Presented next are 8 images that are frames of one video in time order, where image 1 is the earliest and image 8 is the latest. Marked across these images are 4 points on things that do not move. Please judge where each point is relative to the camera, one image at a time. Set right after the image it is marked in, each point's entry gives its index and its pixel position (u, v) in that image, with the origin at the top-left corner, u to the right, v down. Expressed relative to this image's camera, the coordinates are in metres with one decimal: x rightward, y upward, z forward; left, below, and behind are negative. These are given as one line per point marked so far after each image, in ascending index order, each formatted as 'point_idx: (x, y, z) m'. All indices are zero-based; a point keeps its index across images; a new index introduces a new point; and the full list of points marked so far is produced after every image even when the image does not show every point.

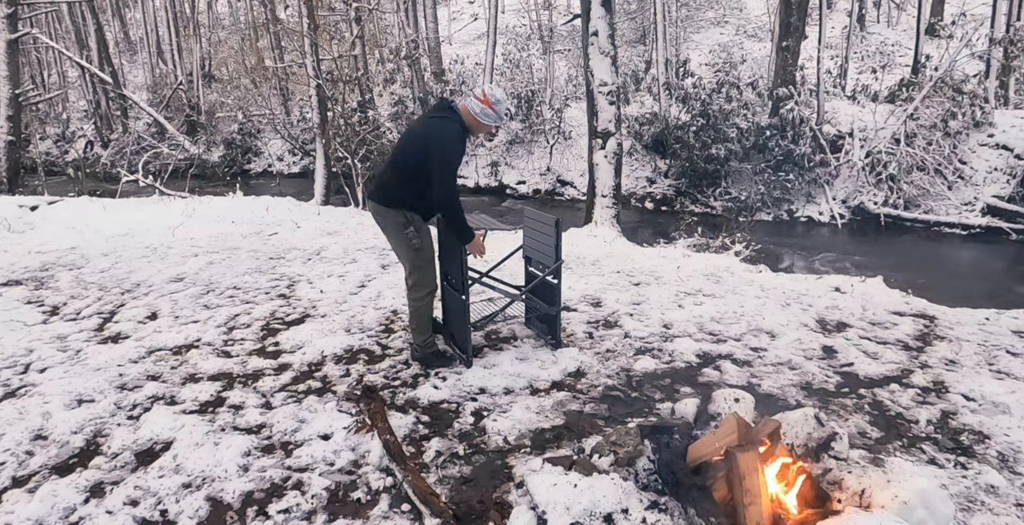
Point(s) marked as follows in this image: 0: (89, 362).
0: (-3.2, -0.7, +4.5) m
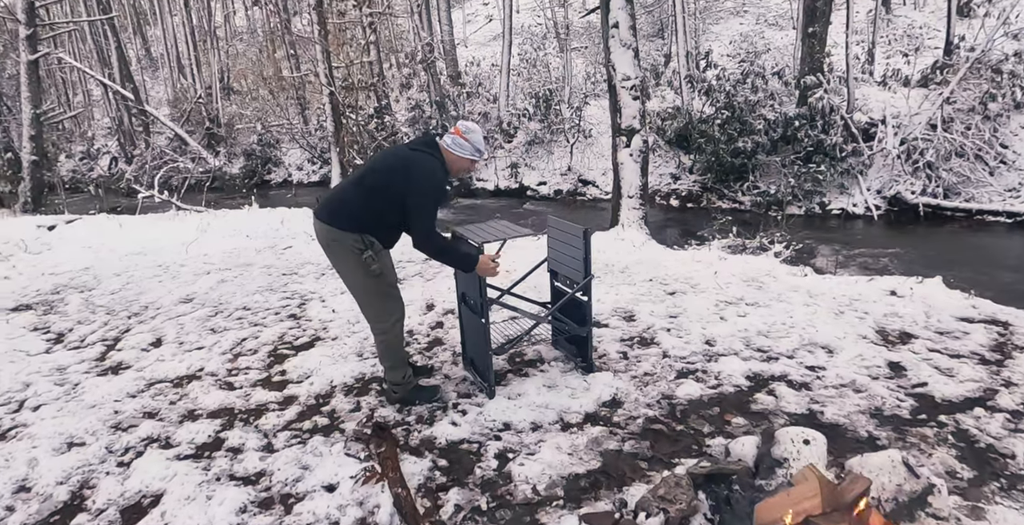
0: (-3.1, -0.9, +4.2) m
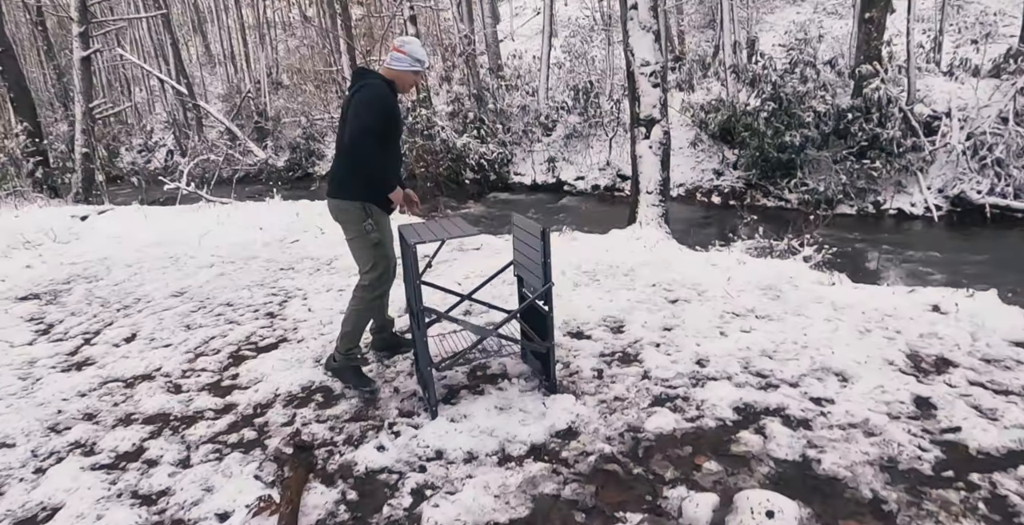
0: (-3.2, -0.9, +4.0) m
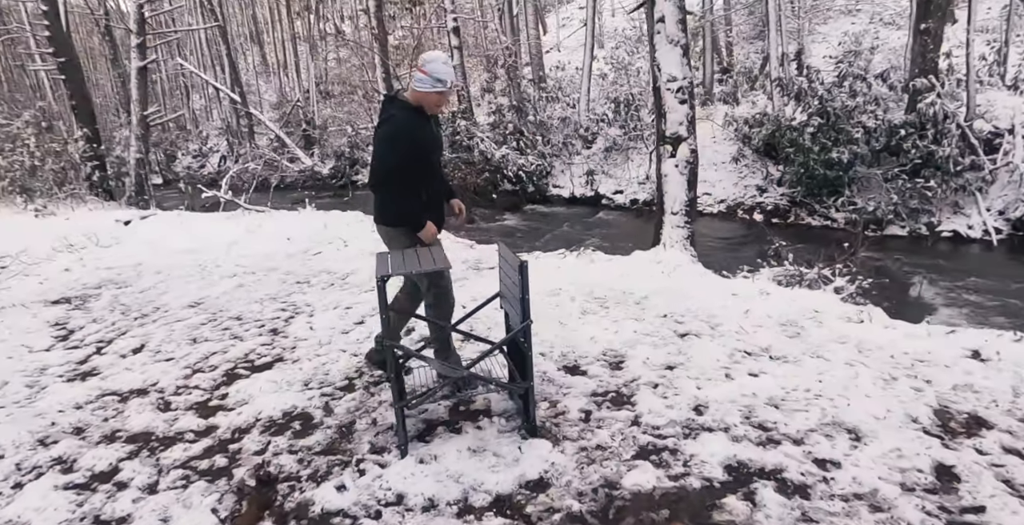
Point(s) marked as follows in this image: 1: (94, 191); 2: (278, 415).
0: (-3.3, -1.0, +4.1) m
1: (-10.3, +1.8, +14.7) m
2: (-1.4, -0.9, +3.5) m
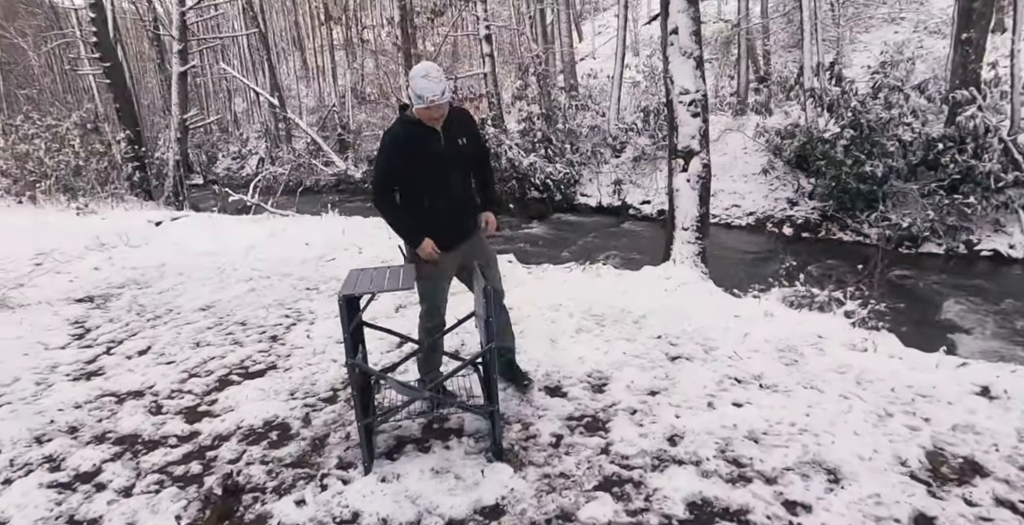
0: (-3.4, -1.0, +4.2) m
1: (-9.7, +1.8, +15.2) m
2: (-1.5, -1.0, +3.6) m
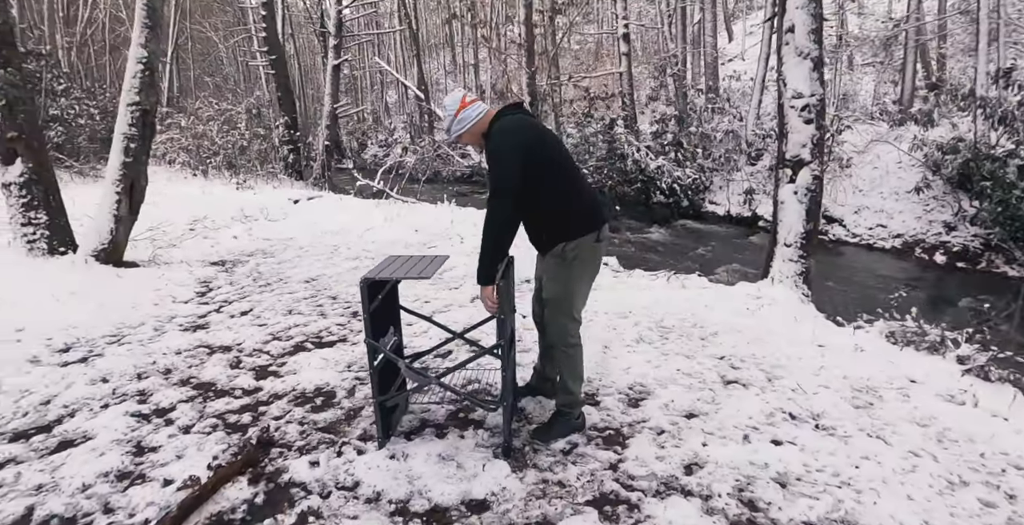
0: (-3.0, -0.7, +4.9) m
1: (-6.5, +2.6, +16.9) m
2: (-1.3, -0.8, +3.8) m
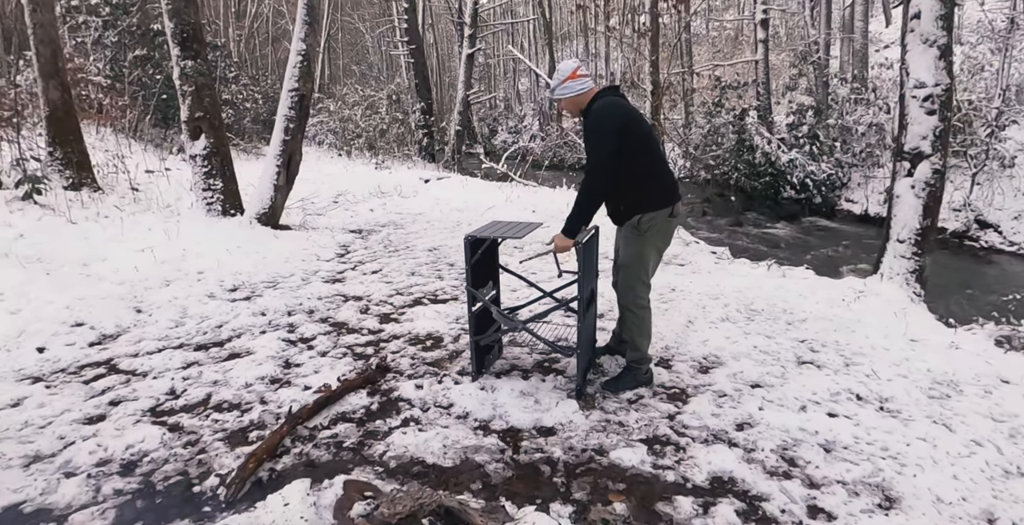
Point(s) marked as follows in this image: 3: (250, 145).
0: (-2.1, -0.3, +5.8) m
1: (-2.9, +3.4, +18.3) m
2: (-0.7, -0.5, +4.5) m
3: (-6.8, +3.1, +15.5) m
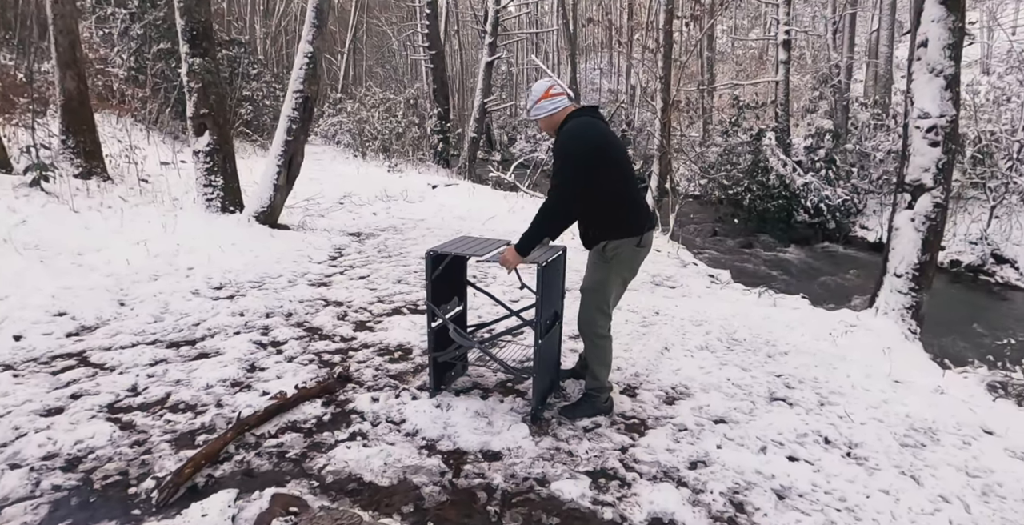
0: (-2.3, -0.3, +5.8) m
1: (-2.5, +3.3, +18.3) m
2: (-0.9, -0.6, +4.4) m
3: (-6.5, +3.2, +15.6) m
